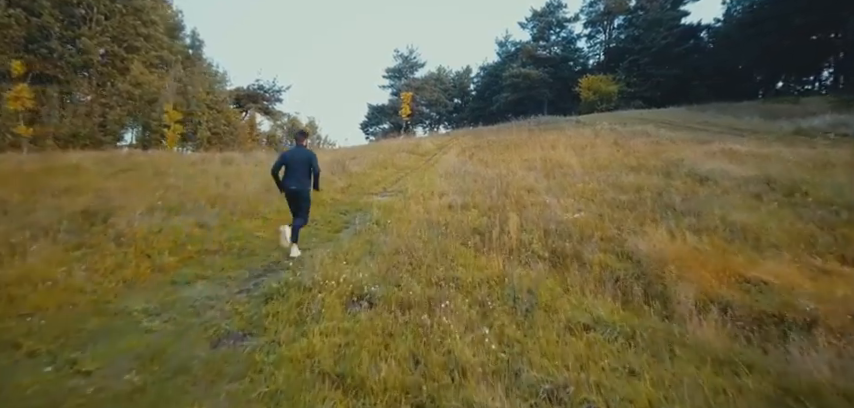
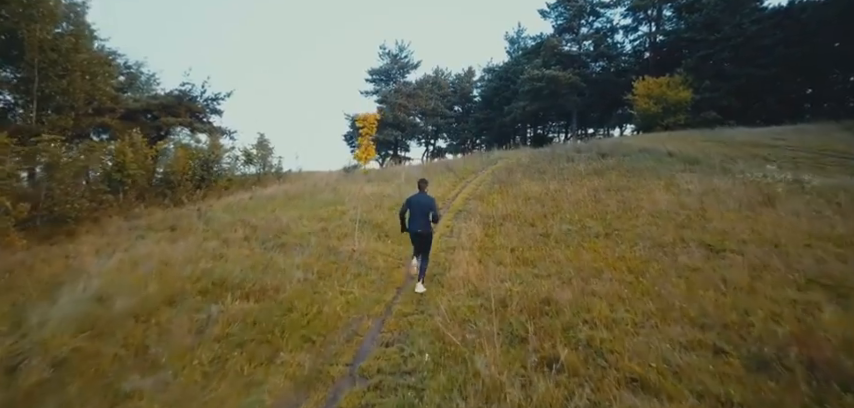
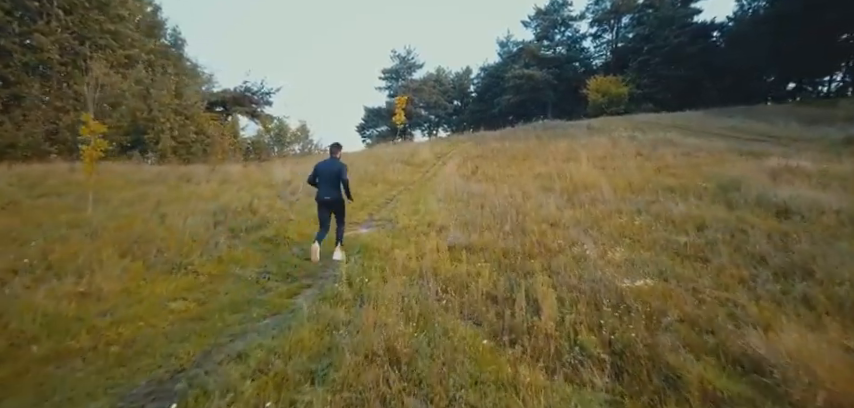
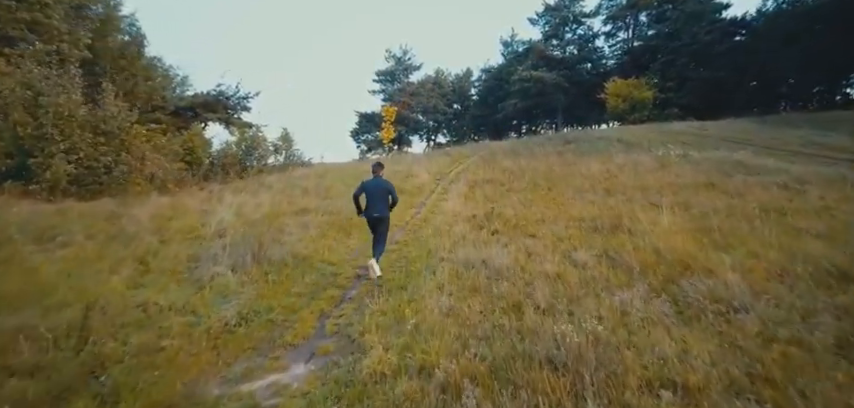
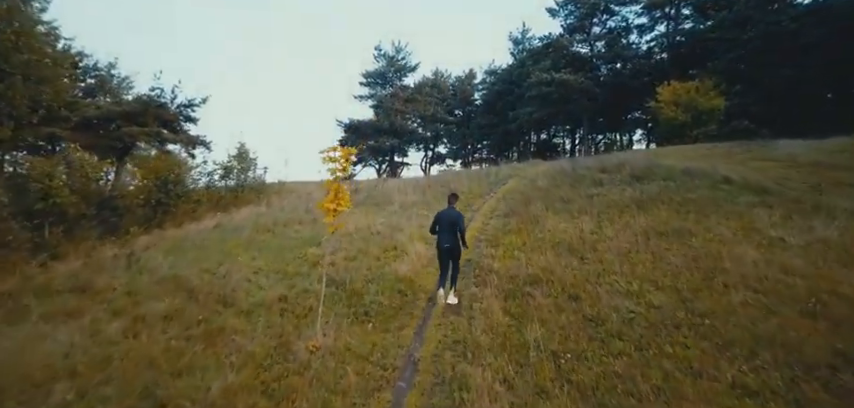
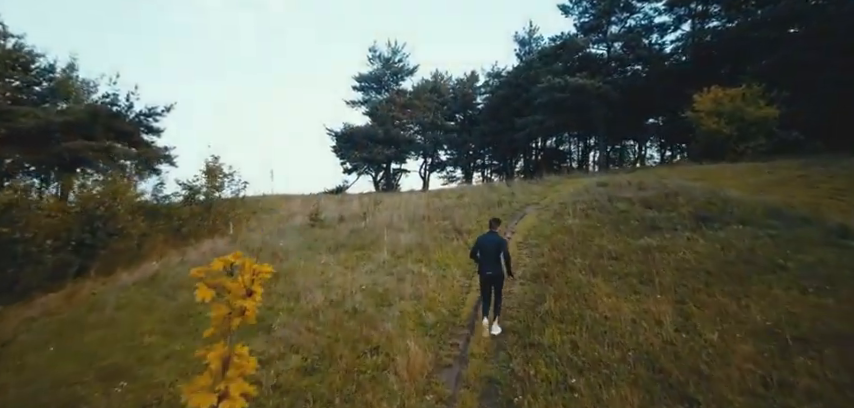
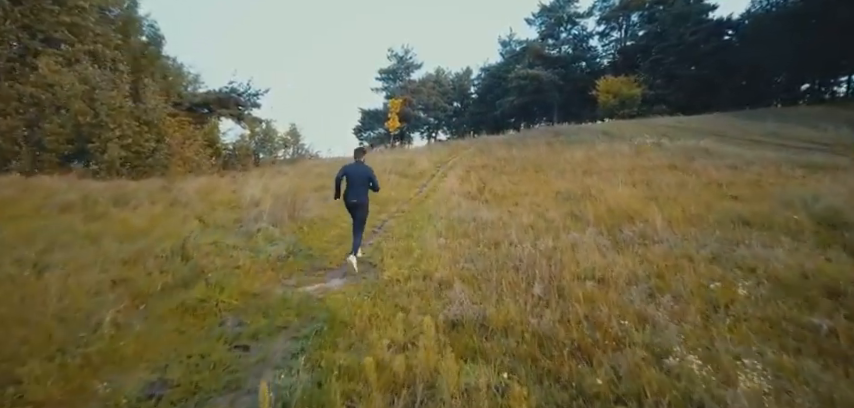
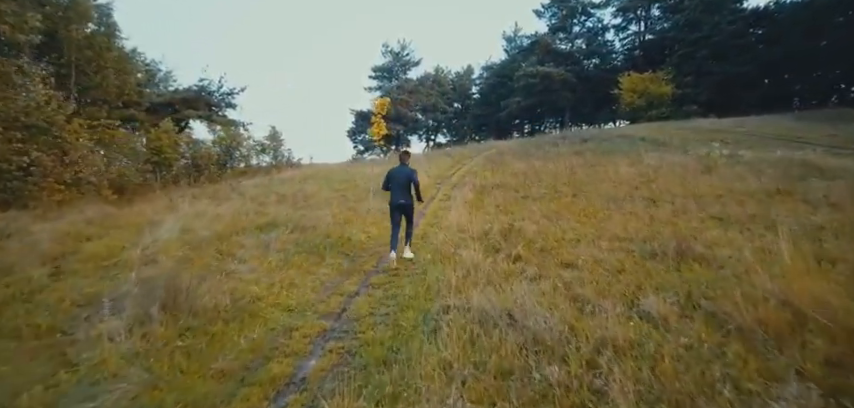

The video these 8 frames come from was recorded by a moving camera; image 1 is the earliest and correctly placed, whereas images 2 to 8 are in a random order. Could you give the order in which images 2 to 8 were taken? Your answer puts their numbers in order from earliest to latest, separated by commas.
3, 7, 4, 8, 2, 5, 6
